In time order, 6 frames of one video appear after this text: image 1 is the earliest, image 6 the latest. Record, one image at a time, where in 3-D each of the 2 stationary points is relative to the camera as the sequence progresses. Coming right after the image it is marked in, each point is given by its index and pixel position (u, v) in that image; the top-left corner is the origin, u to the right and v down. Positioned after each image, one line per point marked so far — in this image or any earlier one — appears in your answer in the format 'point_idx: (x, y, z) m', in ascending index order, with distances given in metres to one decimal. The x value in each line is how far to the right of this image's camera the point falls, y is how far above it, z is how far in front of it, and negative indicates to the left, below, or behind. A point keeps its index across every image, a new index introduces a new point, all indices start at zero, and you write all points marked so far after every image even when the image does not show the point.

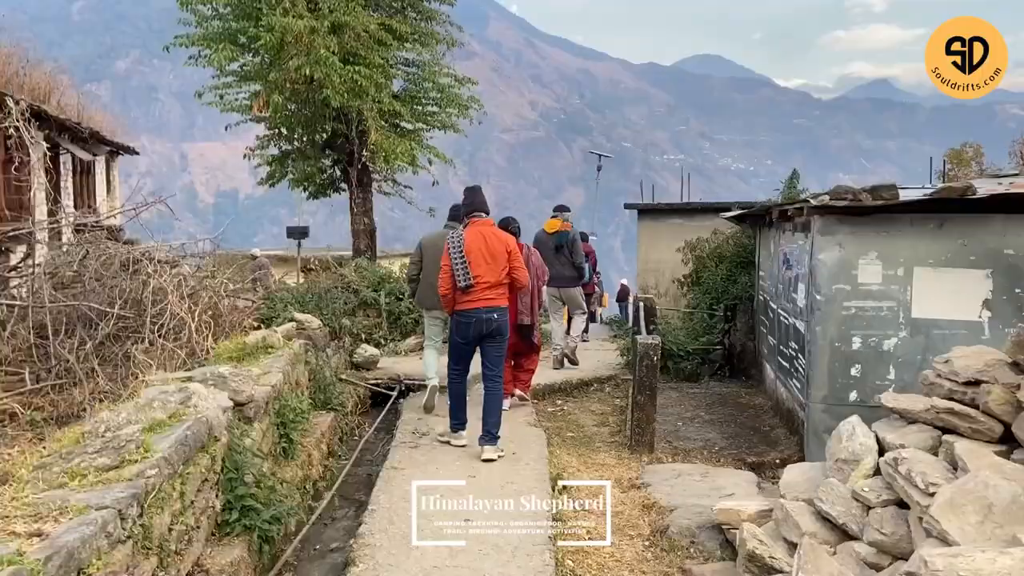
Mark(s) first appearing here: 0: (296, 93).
0: (-3.4, +3.1, +12.2) m
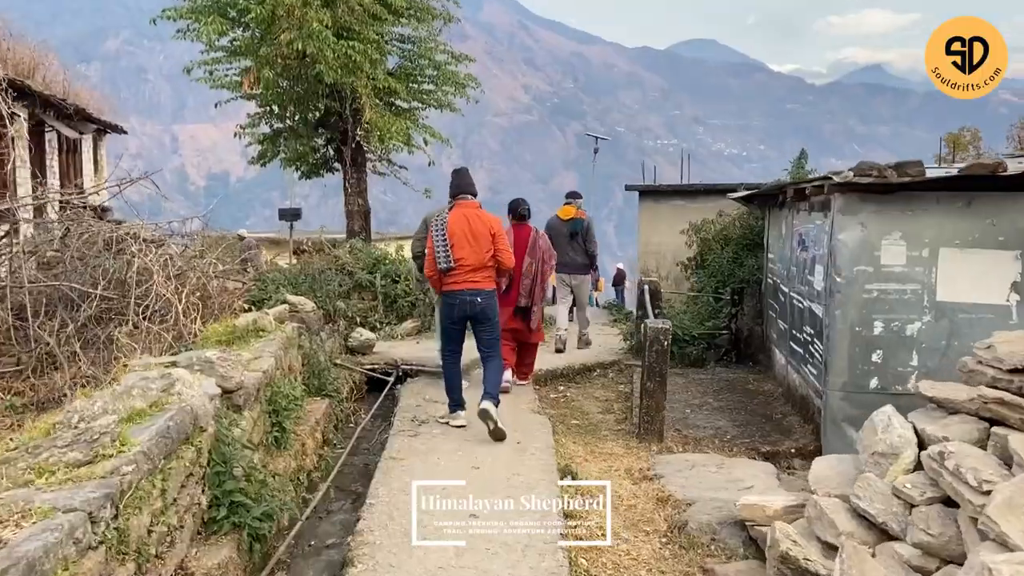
0: (-3.4, +3.4, +11.8) m
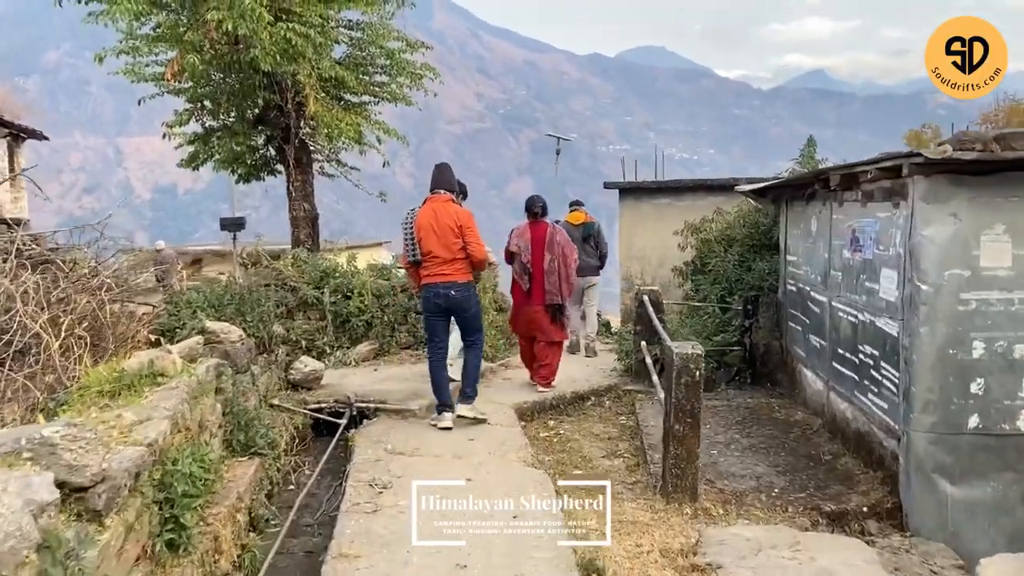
0: (-3.9, +3.1, +10.3) m
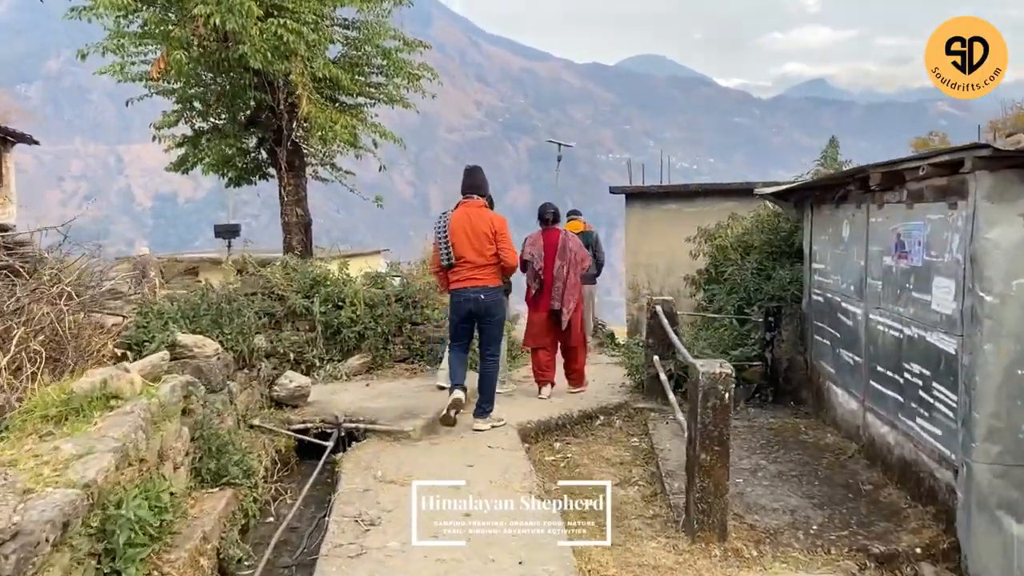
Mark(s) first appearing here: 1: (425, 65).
0: (-3.9, +3.0, +9.9) m
1: (-1.4, +3.5, +12.2) m
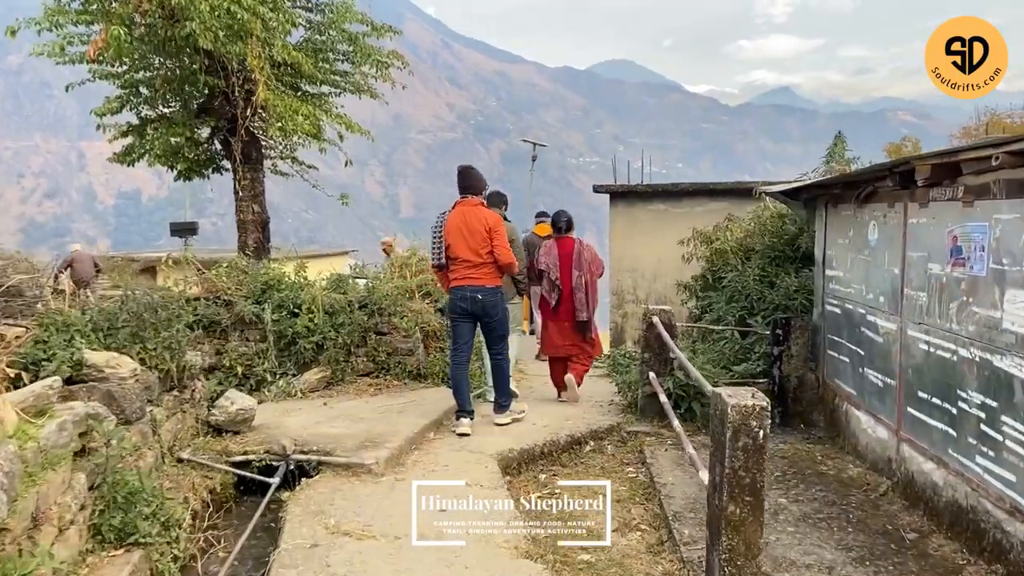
0: (-4.2, +3.0, +8.9) m
1: (-1.7, +3.5, +11.4) m
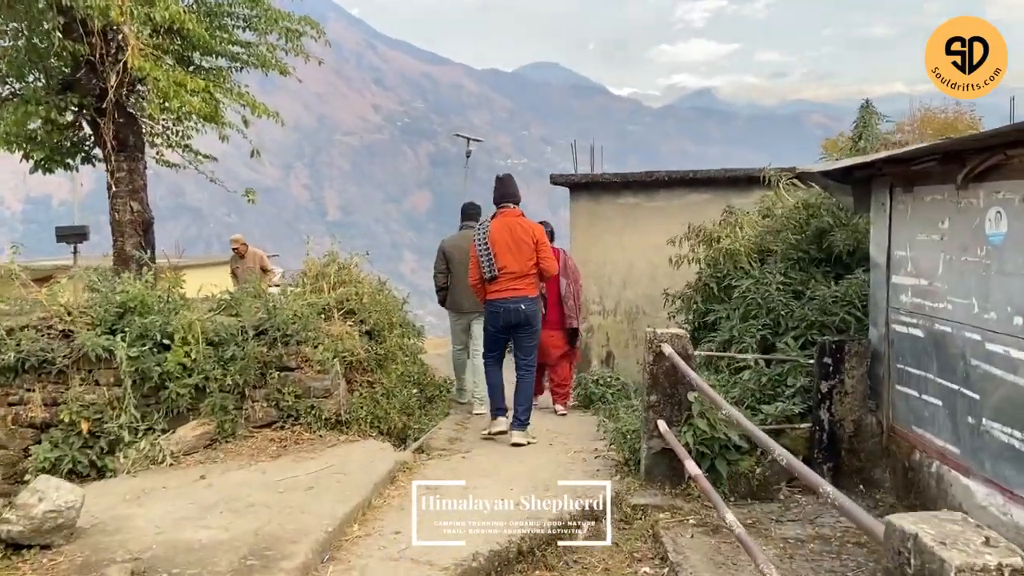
0: (-4.7, +2.8, +6.9) m
1: (-2.5, +3.3, +9.6) m
